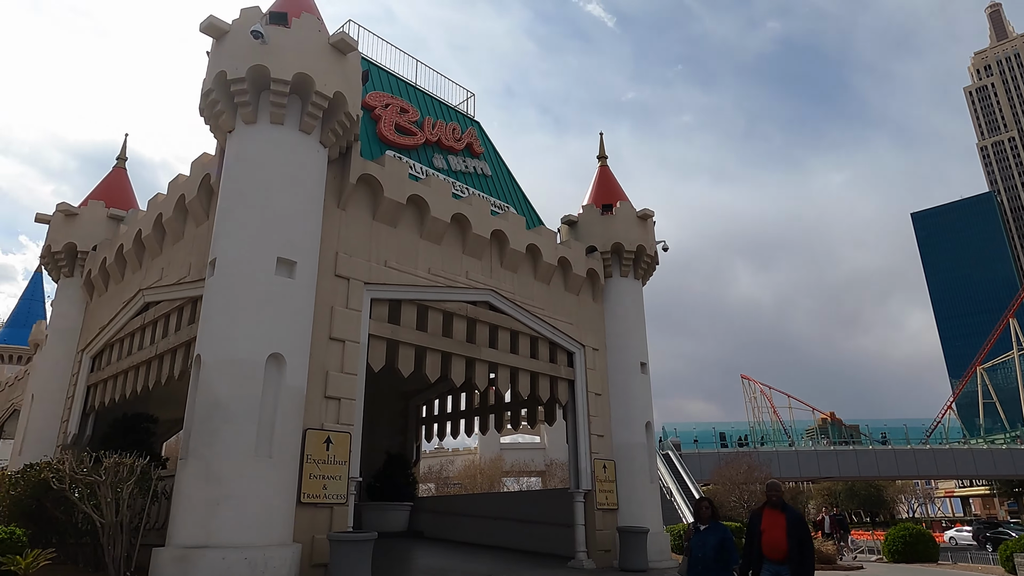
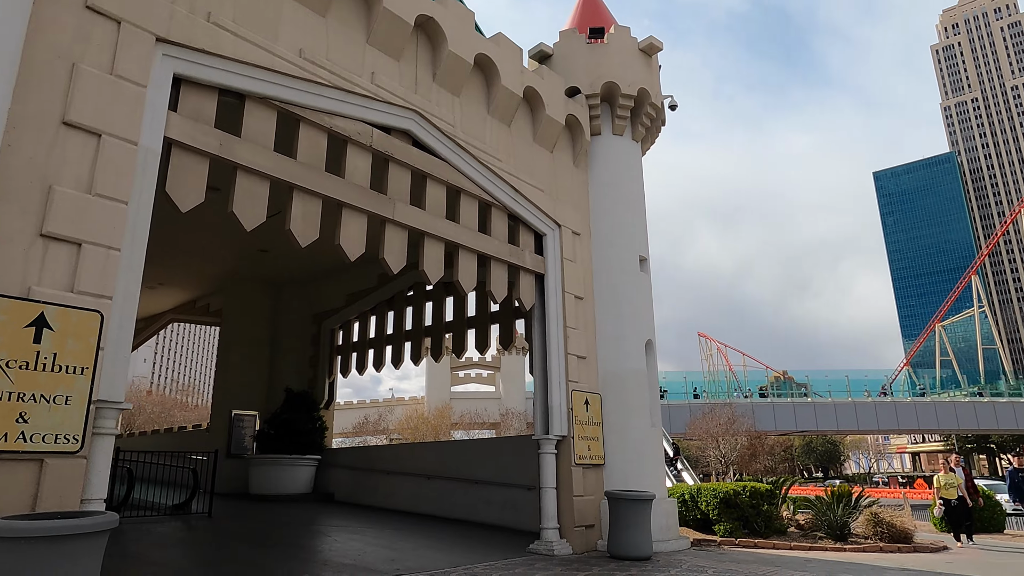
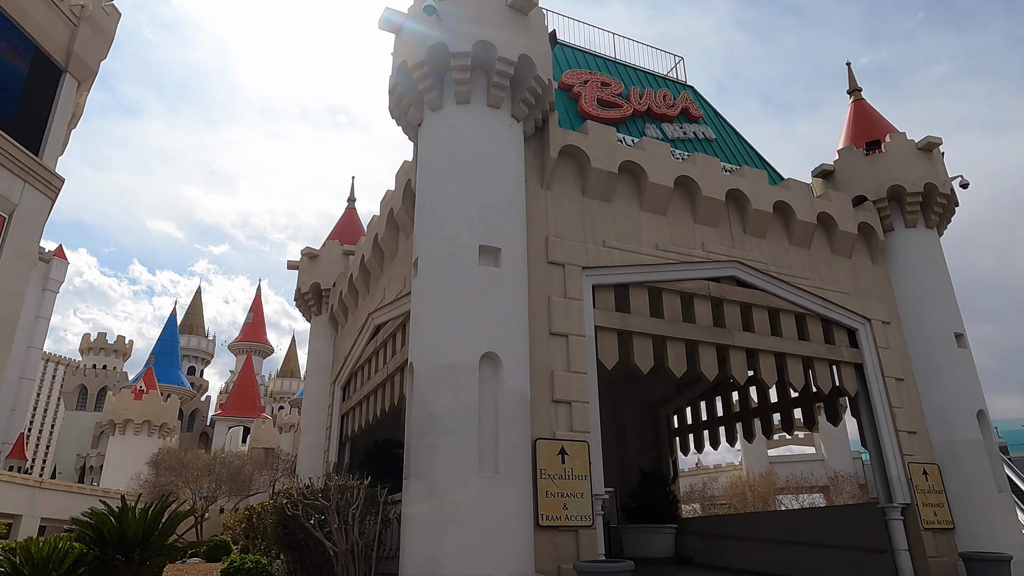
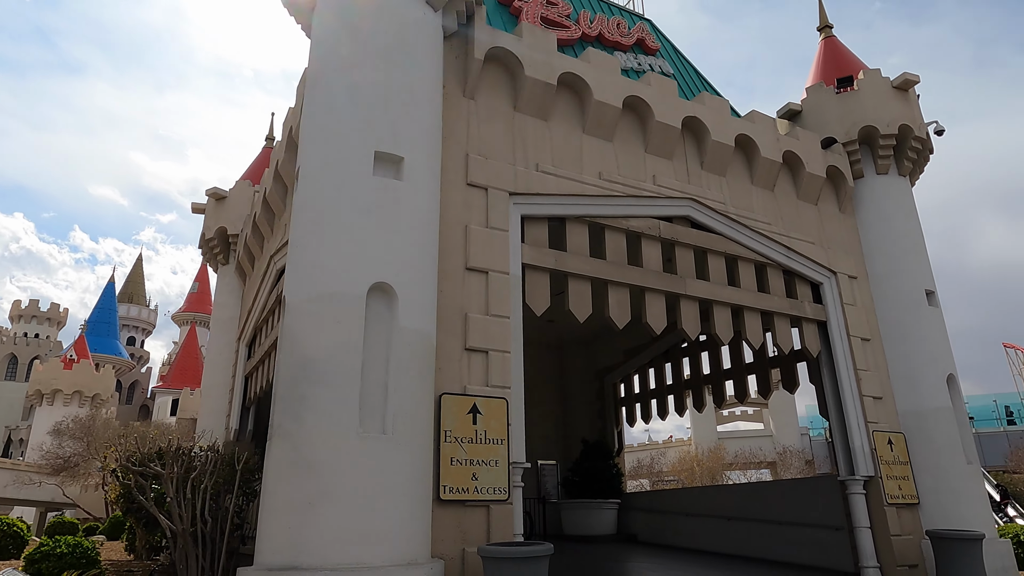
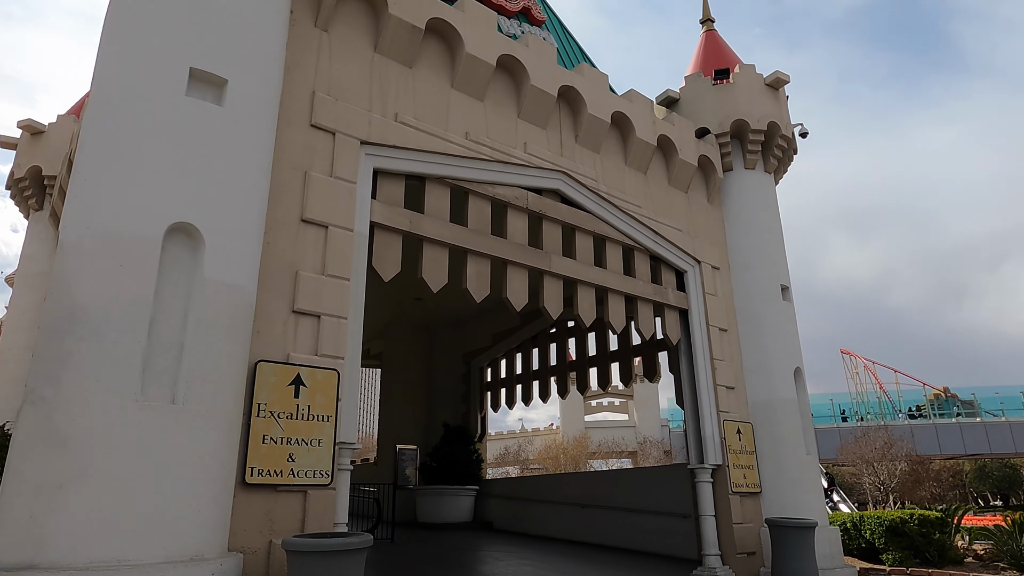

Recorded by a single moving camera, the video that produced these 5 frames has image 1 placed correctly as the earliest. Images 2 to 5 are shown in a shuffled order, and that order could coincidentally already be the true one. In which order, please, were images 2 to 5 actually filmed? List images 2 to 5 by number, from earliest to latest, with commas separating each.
3, 4, 5, 2
